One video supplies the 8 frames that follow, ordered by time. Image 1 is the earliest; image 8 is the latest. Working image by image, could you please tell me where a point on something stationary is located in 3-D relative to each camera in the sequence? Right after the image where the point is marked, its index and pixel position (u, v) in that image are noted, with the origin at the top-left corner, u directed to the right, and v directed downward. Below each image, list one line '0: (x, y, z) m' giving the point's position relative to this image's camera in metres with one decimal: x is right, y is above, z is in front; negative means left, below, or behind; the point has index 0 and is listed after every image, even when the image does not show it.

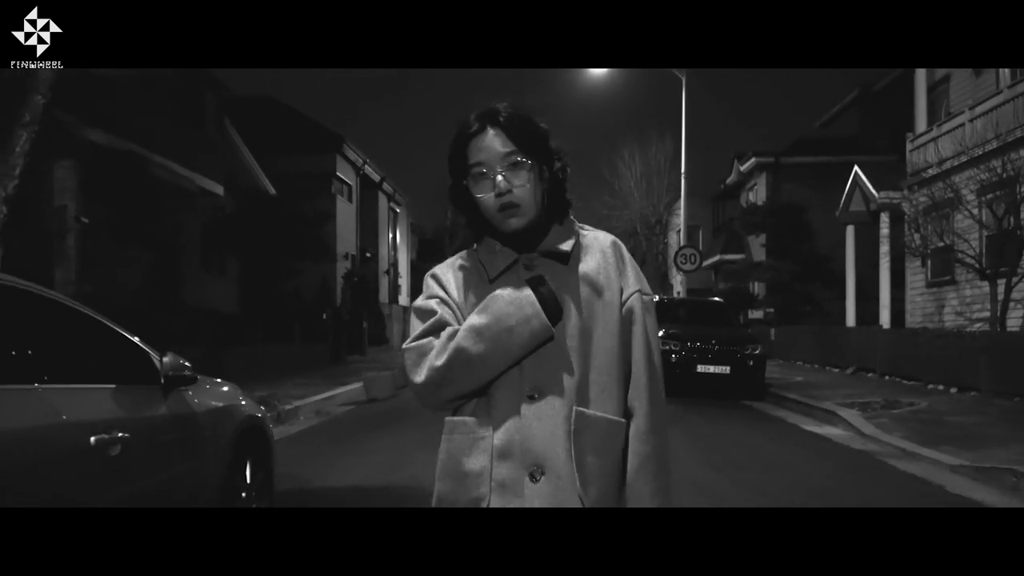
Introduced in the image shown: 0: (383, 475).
0: (-1.2, -1.7, +7.9) m
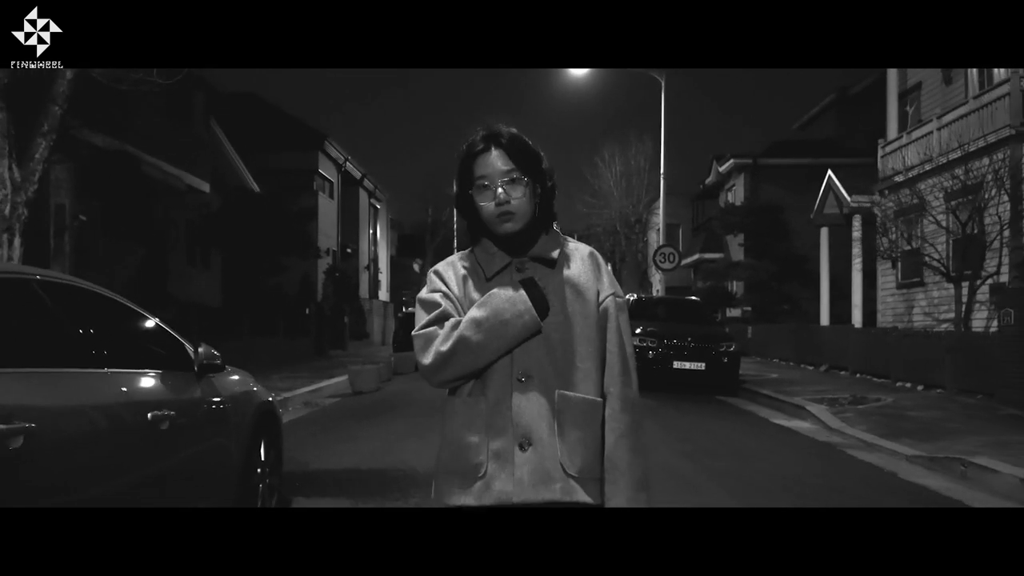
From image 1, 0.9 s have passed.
0: (-1.3, -1.7, +8.4) m
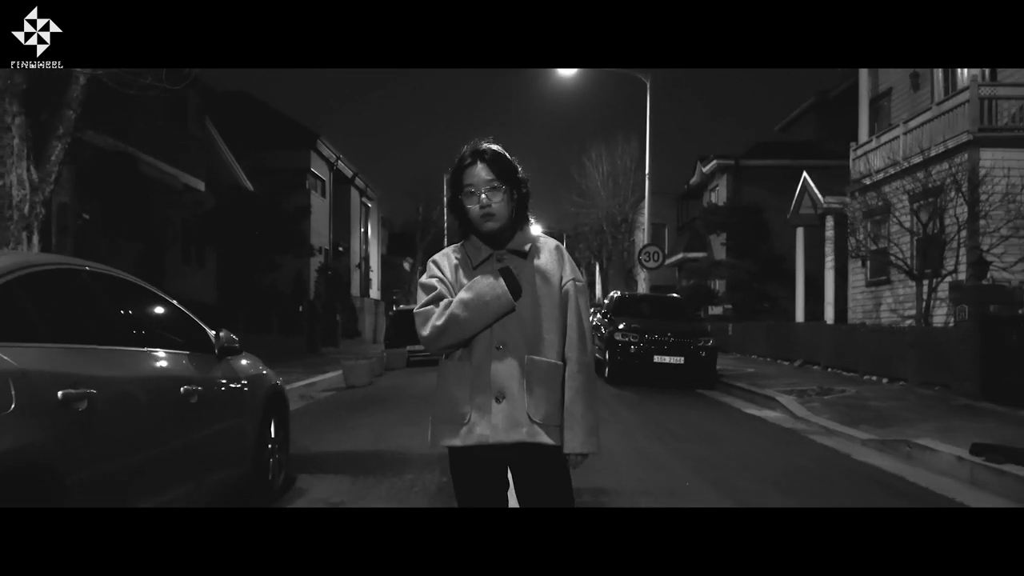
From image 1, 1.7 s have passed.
0: (-1.5, -1.6, +9.1) m
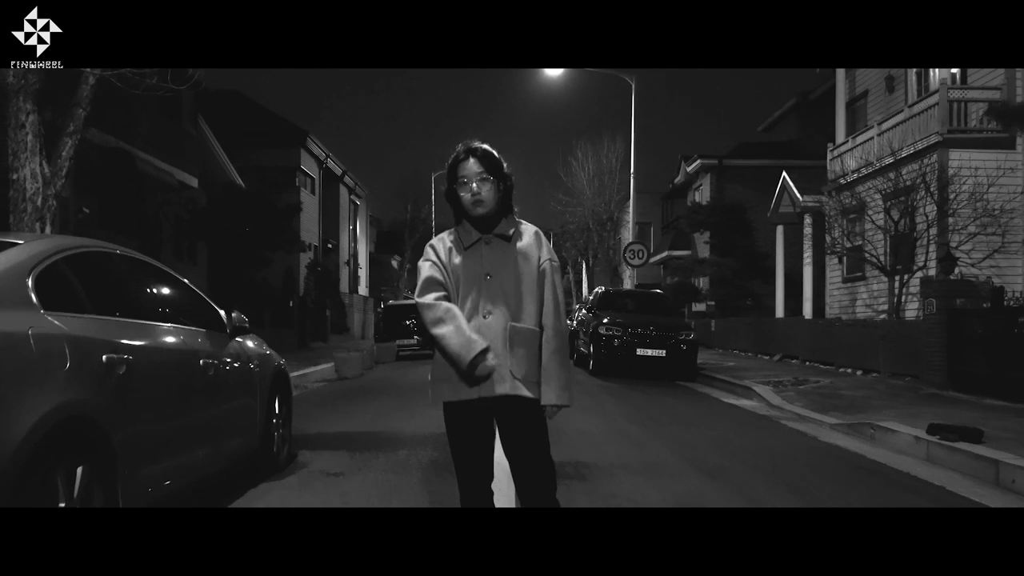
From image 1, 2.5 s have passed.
0: (-1.6, -1.5, +9.6) m
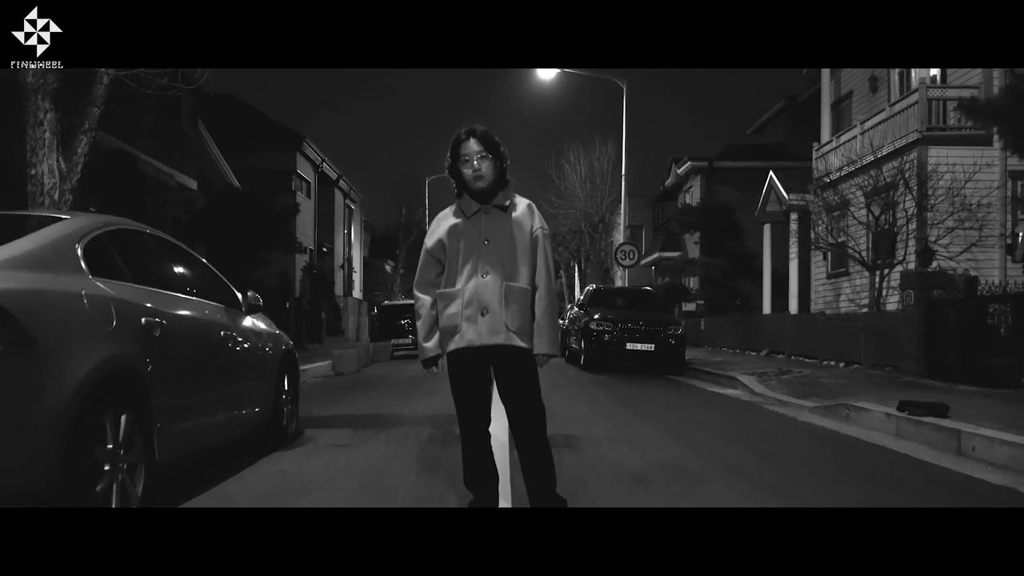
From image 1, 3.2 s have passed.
0: (-1.7, -1.4, +10.1) m
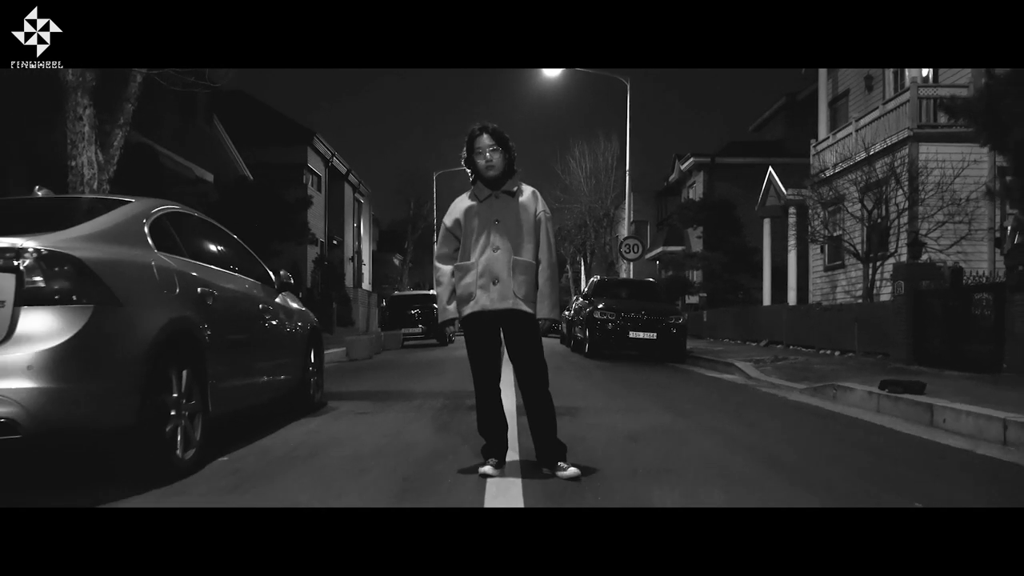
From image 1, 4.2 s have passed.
0: (-1.6, -1.2, +10.8) m
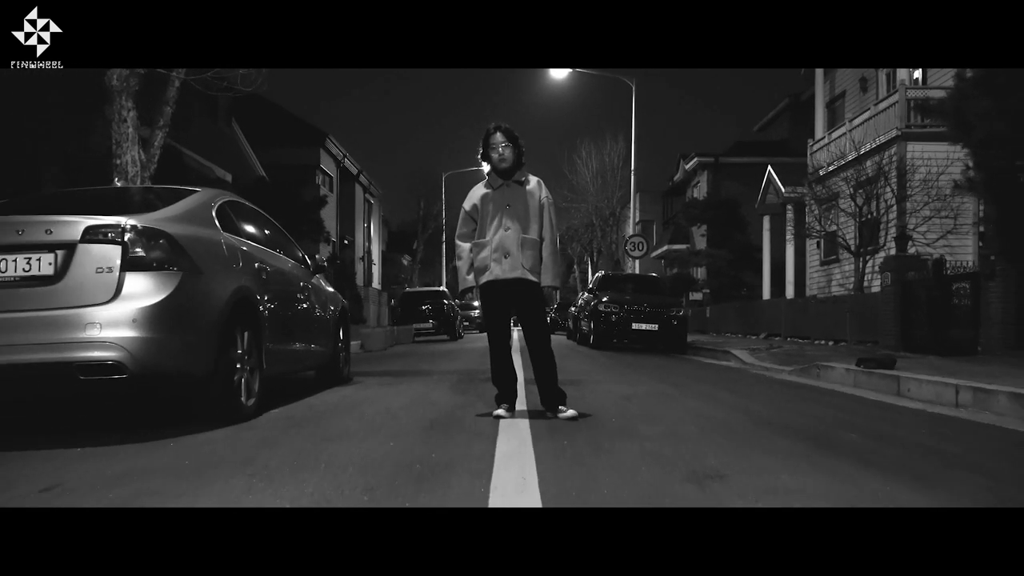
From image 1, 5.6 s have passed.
0: (-1.5, -1.1, +11.8) m
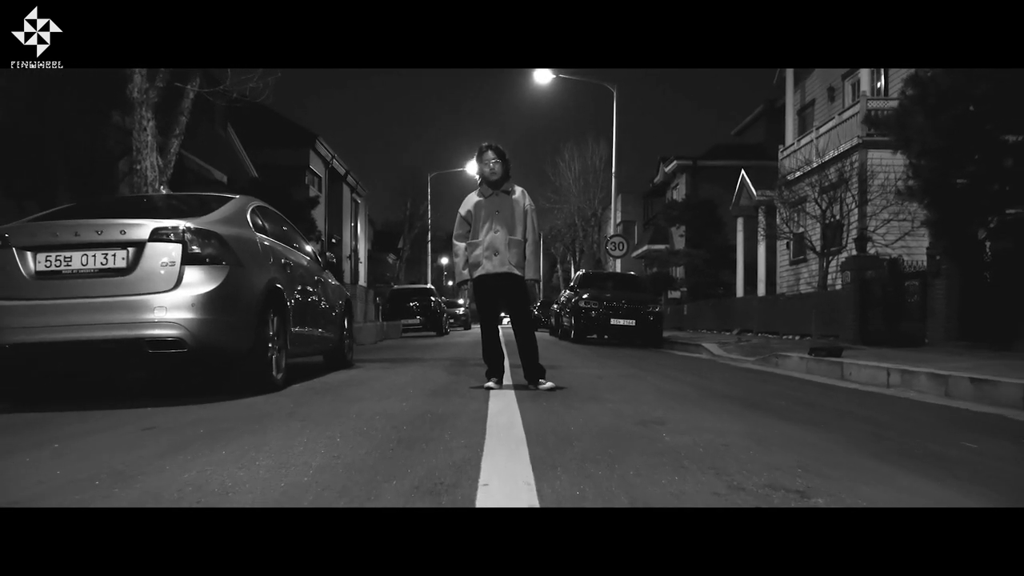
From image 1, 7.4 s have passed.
0: (-1.7, -1.0, +12.9) m
